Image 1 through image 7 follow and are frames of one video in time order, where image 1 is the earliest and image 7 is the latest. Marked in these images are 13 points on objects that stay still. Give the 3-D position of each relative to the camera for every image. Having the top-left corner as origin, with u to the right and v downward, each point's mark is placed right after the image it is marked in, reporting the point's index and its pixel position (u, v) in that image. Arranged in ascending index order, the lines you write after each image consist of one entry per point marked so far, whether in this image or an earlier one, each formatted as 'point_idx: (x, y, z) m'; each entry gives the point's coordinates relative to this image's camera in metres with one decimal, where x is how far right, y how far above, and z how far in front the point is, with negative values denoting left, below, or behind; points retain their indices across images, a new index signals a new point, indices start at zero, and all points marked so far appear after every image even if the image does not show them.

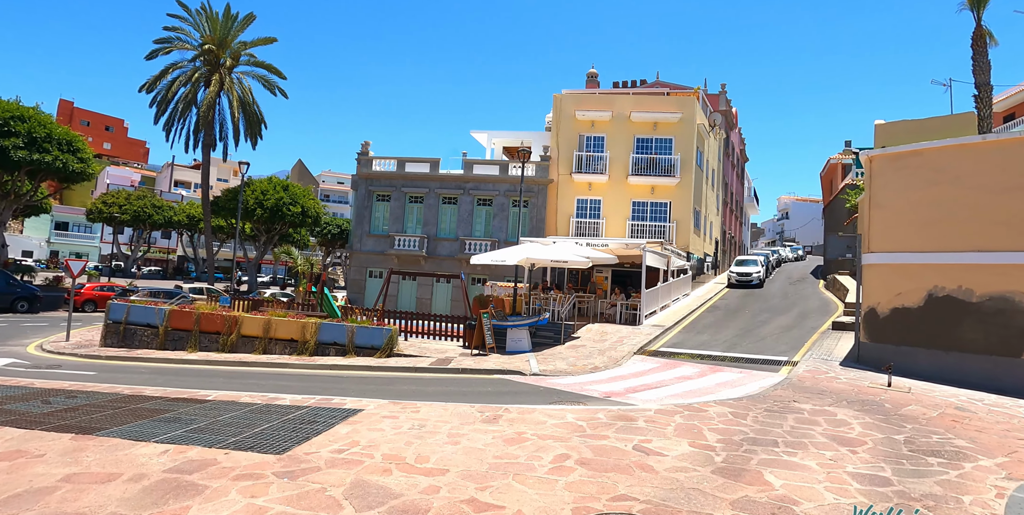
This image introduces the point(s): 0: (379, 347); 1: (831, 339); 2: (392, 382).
0: (-3.3, -2.2, +16.3) m
1: (+9.4, -2.4, +19.3) m
2: (-2.4, -2.5, +13.1) m
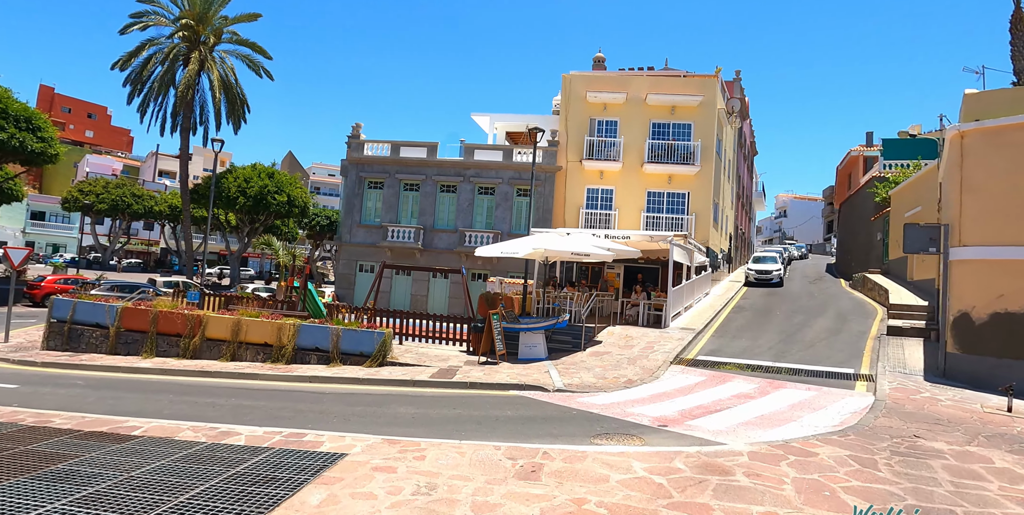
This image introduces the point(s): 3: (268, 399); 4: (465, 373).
0: (-2.9, -2.0, +13.6) m
1: (+9.8, -2.3, +16.8) m
2: (-2.0, -2.3, +10.4) m
3: (-3.9, -2.2, +10.4) m
4: (-0.9, -2.3, +13.0) m
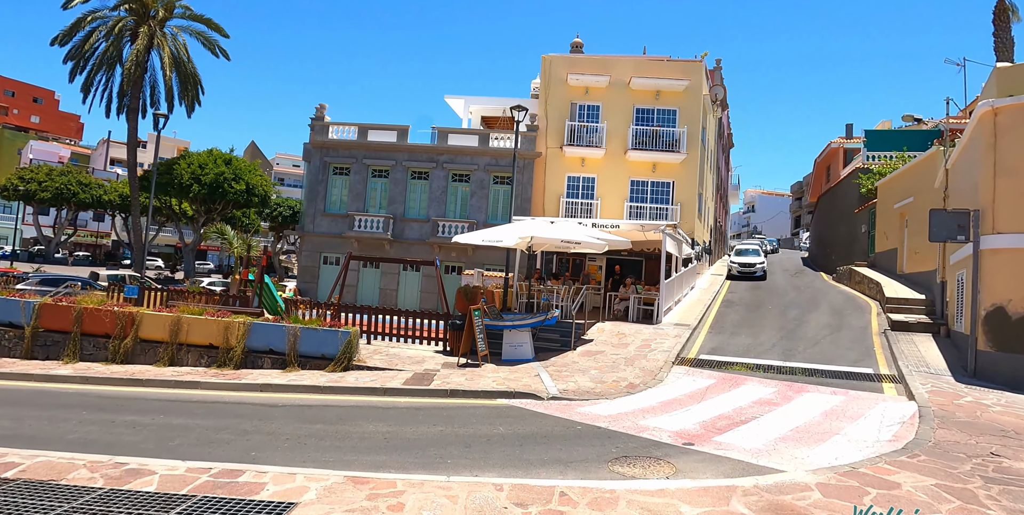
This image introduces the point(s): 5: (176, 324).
0: (-3.2, -1.8, +11.7) m
1: (+9.3, -2.1, +15.5) m
2: (-2.1, -2.1, +8.6) m
3: (-4.0, -2.0, +8.5) m
4: (-1.2, -2.1, +11.3) m
5: (-6.1, -1.2, +12.0) m
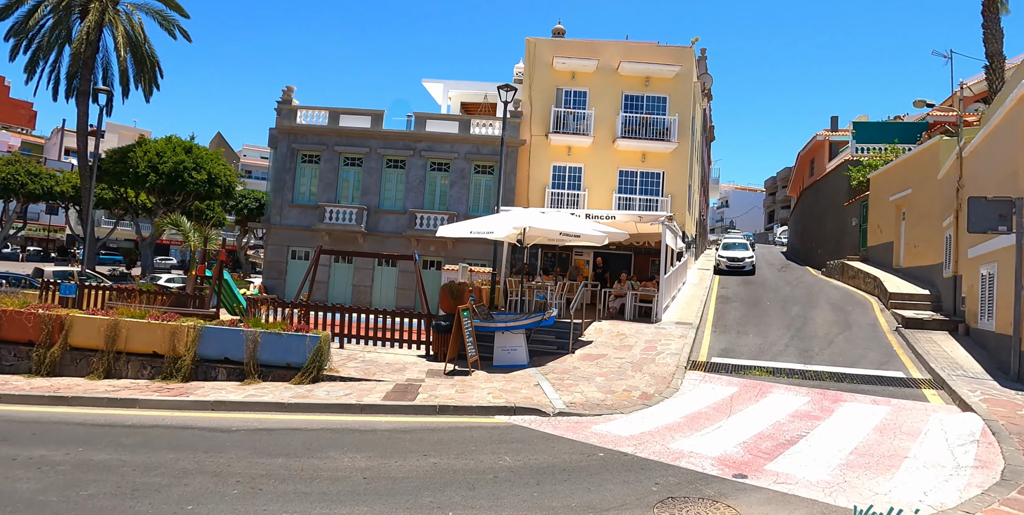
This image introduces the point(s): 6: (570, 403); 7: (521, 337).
0: (-3.3, -1.7, +10.1) m
1: (+9.1, -1.9, +14.4) m
2: (-2.0, -2.0, +7.0) m
3: (-3.9, -1.9, +6.8) m
4: (-1.2, -2.0, +9.7) m
5: (-6.2, -1.1, +10.2) m
6: (+0.8, -2.1, +9.4) m
7: (+0.2, -1.5, +12.3) m
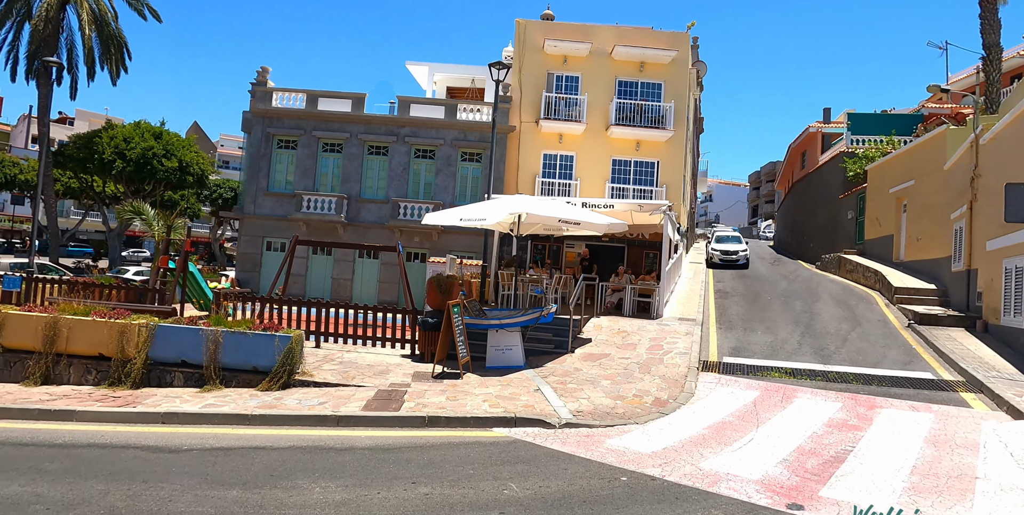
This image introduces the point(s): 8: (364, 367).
0: (-3.3, -1.5, +8.8) m
1: (+9.0, -1.8, +13.5) m
2: (-2.0, -1.9, +5.8) m
3: (-3.8, -1.8, +5.5) m
4: (-1.2, -1.8, +8.5) m
5: (-6.2, -0.9, +8.9) m
6: (+0.8, -1.9, +8.3) m
7: (+0.1, -1.3, +11.1) m
8: (-2.3, -1.7, +10.2) m
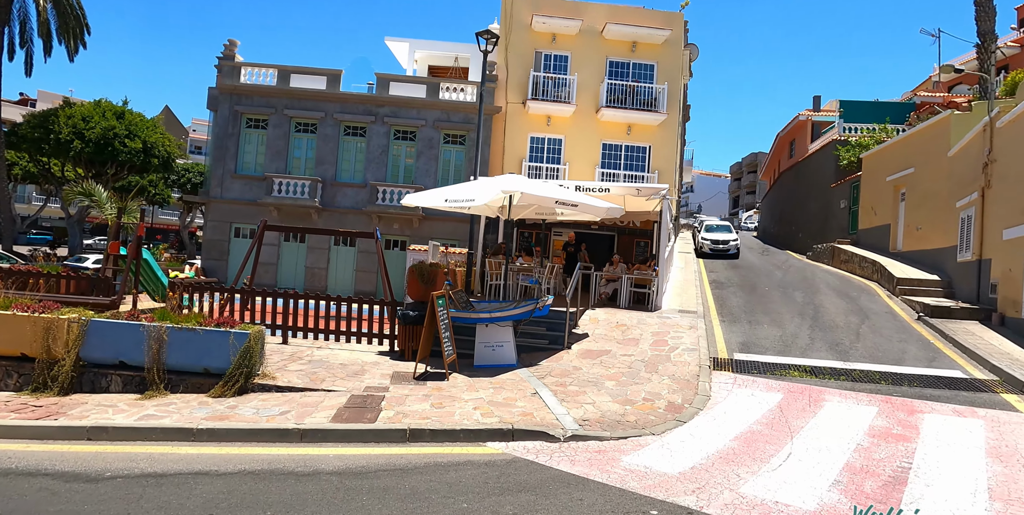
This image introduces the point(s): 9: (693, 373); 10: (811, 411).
0: (-3.3, -1.3, +7.6) m
1: (+8.8, -1.5, +12.6) m
2: (-1.9, -1.7, +4.6) m
3: (-3.8, -1.7, +4.3) m
4: (-1.3, -1.6, +7.3) m
5: (-6.3, -0.7, +7.5) m
6: (+0.8, -1.8, +7.1) m
7: (0.0, -1.1, +10.0) m
8: (-2.4, -1.5, +9.0) m
9: (+2.6, -1.7, +9.5) m
10: (+3.6, -1.8, +7.9) m
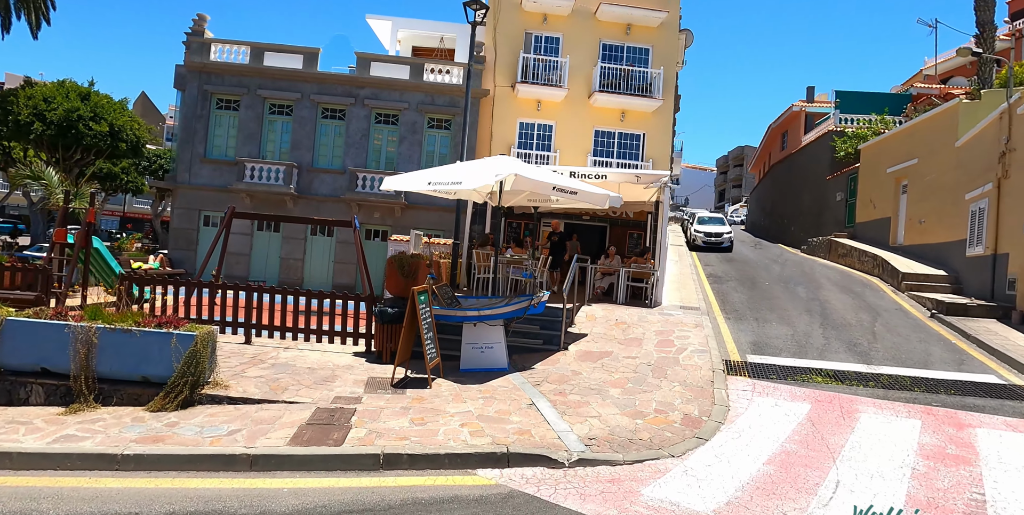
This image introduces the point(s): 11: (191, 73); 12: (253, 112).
0: (-3.4, -1.2, +6.4) m
1: (+8.6, -1.4, +11.7) m
2: (-1.9, -1.6, +3.5) m
3: (-3.8, -1.6, +3.1) m
4: (-1.3, -1.5, +6.2) m
5: (-6.3, -0.6, +6.3) m
6: (+0.7, -1.7, +6.1) m
7: (-0.2, -1.0, +8.9) m
8: (-2.5, -1.4, +7.8) m
9: (+2.5, -1.6, +8.5) m
10: (+3.5, -1.8, +6.9) m
11: (-9.5, +5.4, +19.5) m
12: (-7.7, +4.3, +19.5) m
